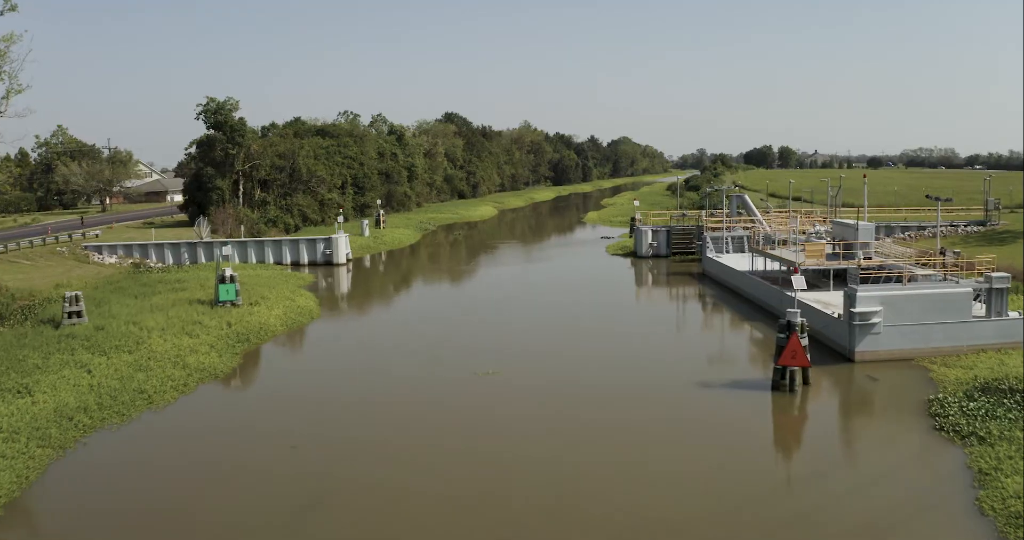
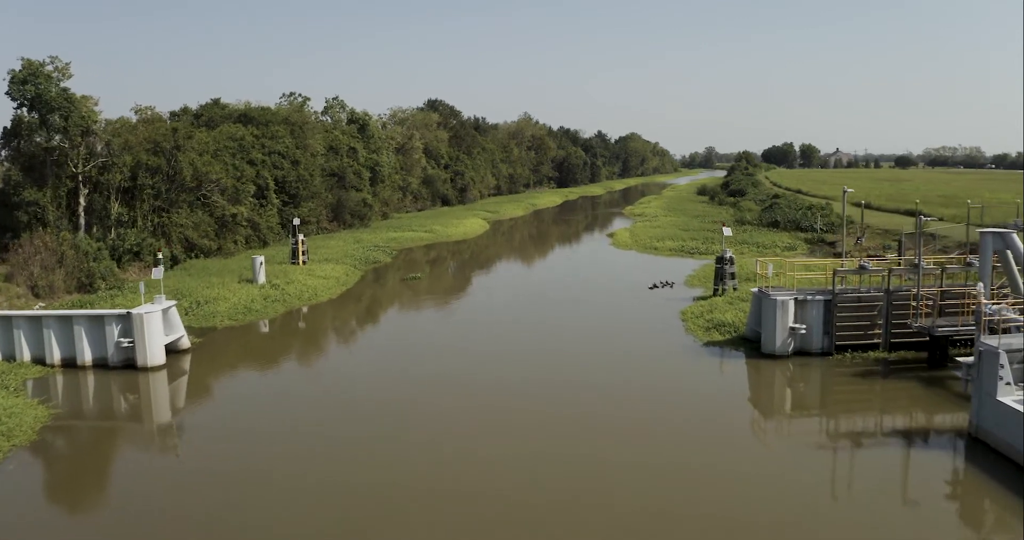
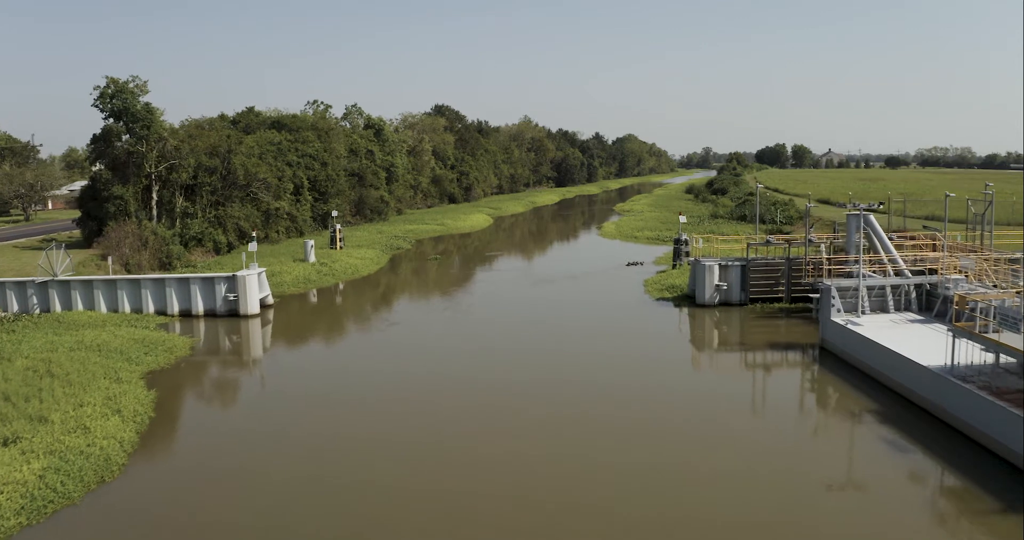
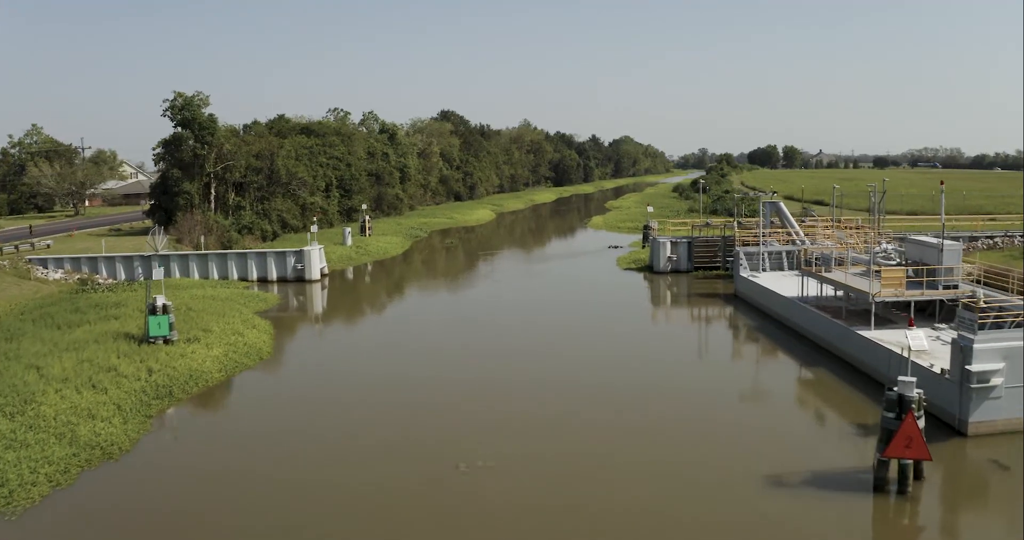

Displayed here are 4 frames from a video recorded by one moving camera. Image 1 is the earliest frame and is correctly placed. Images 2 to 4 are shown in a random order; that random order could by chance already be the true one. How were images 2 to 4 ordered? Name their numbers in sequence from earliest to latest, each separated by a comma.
4, 3, 2
